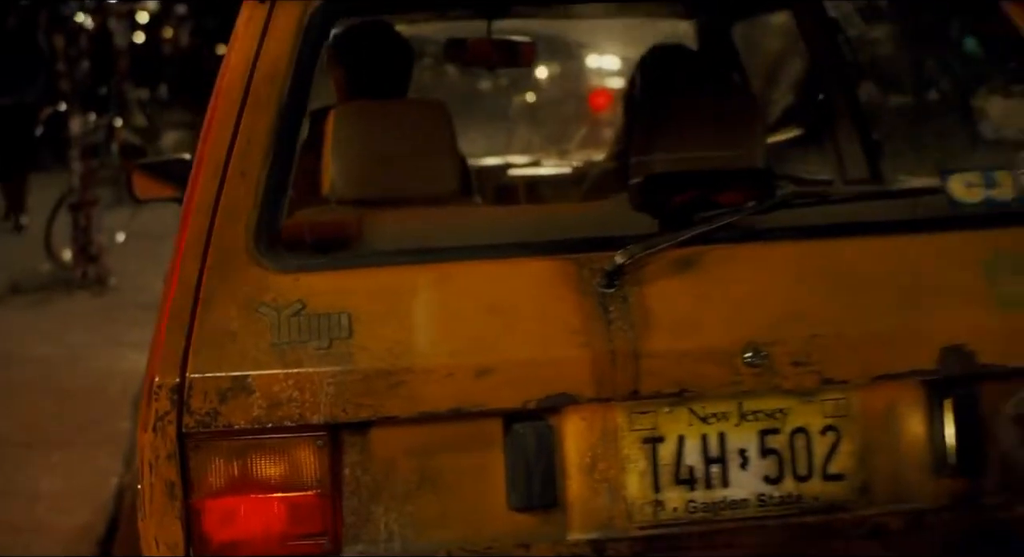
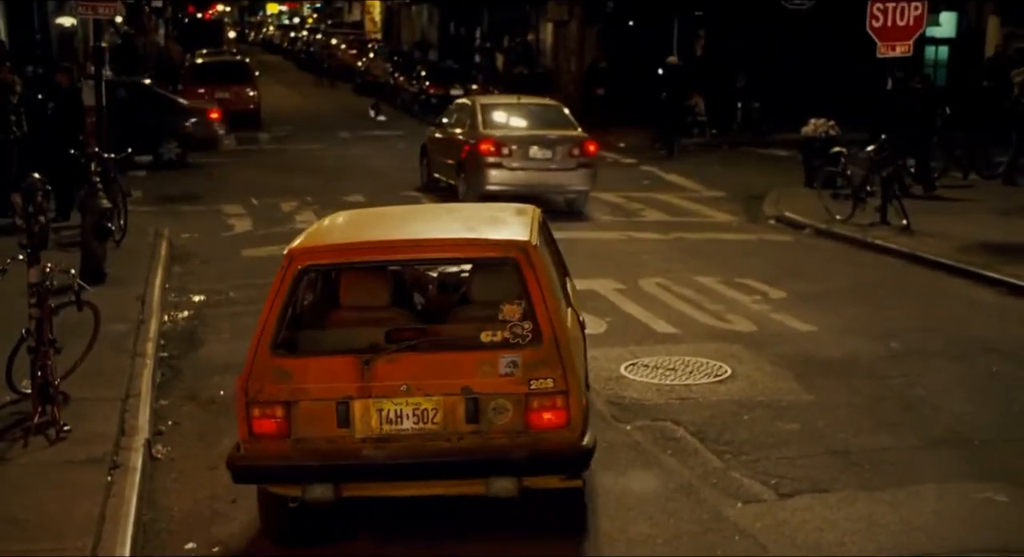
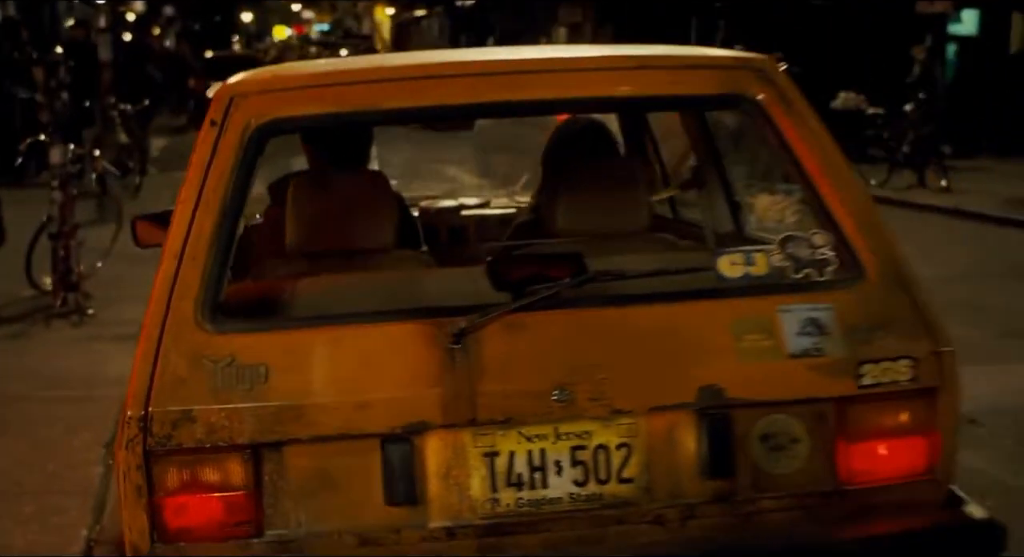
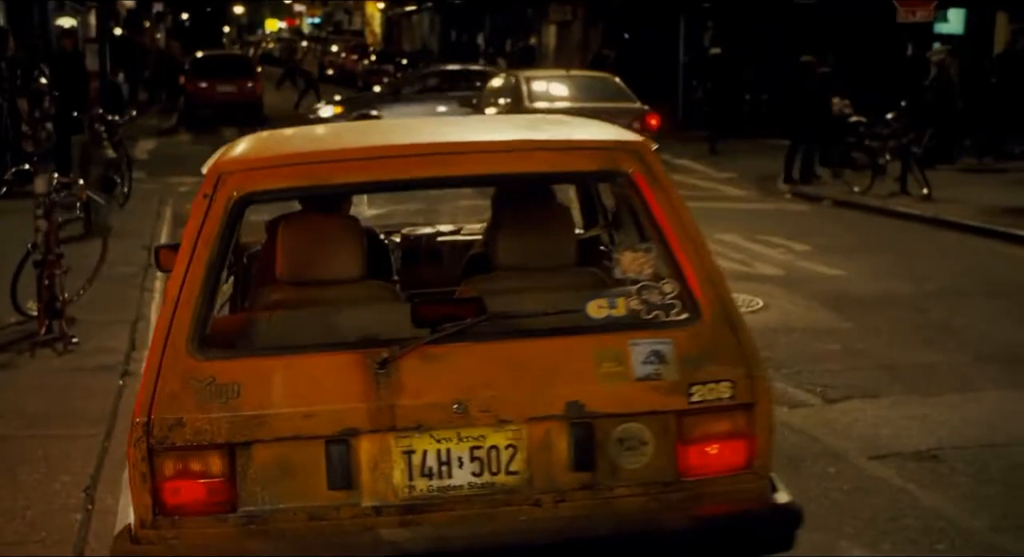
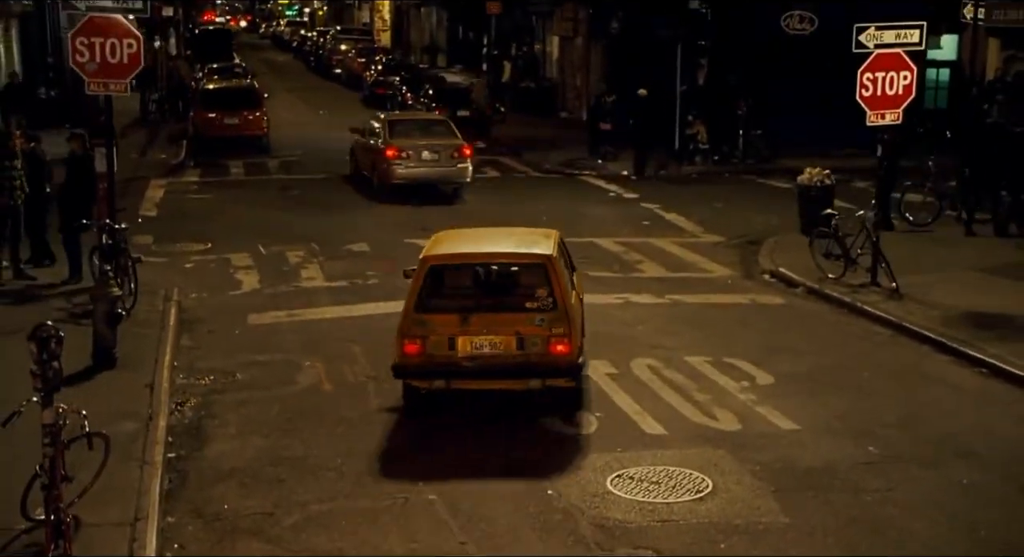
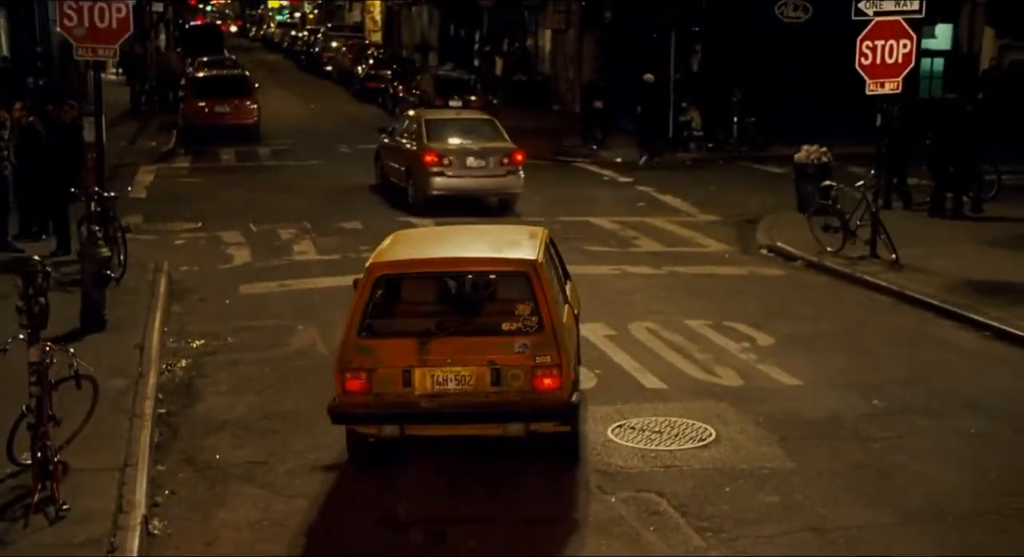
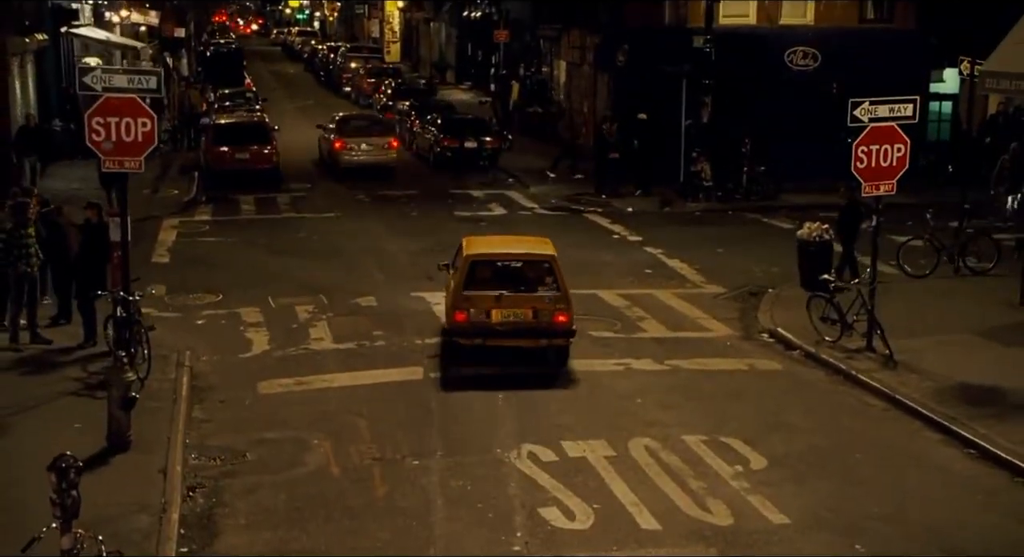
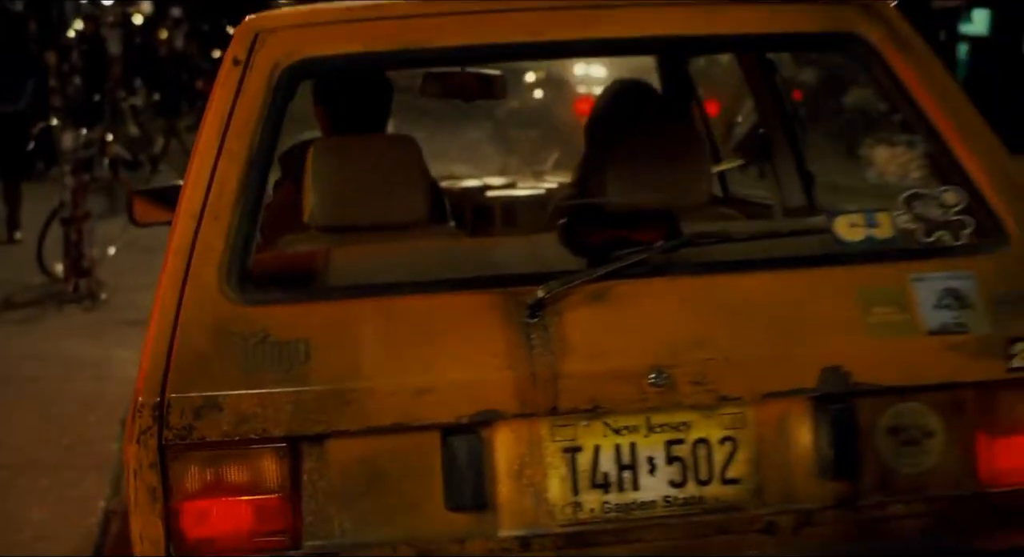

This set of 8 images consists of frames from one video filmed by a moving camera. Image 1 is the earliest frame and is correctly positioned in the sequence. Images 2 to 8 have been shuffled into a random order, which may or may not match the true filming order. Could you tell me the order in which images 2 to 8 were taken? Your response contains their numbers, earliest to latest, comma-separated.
8, 3, 4, 2, 6, 5, 7
